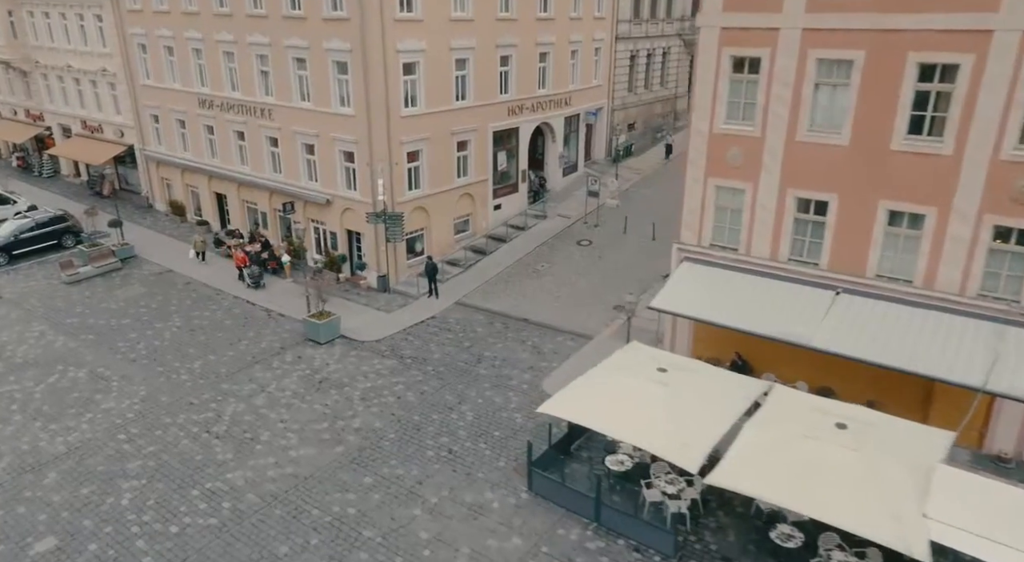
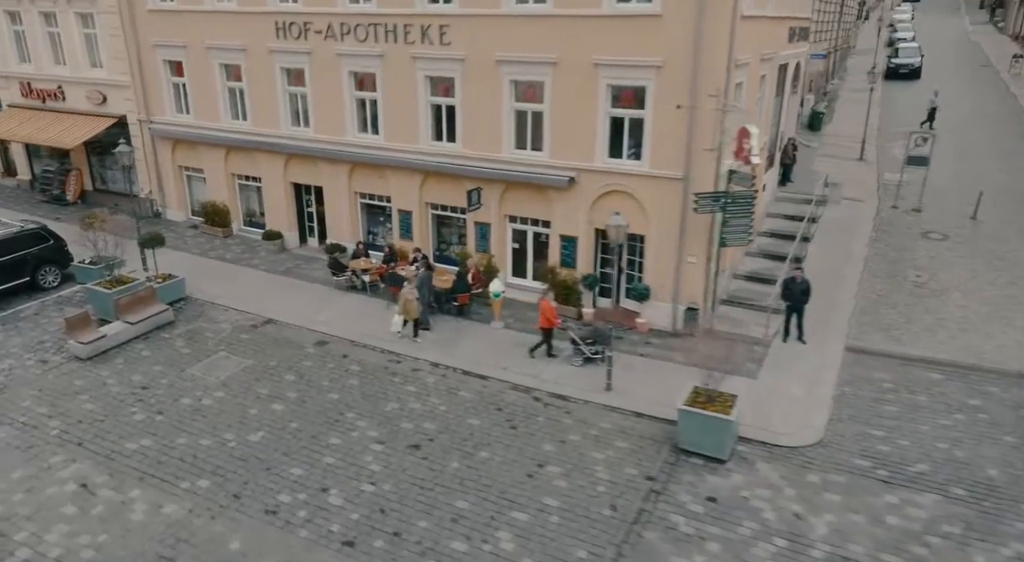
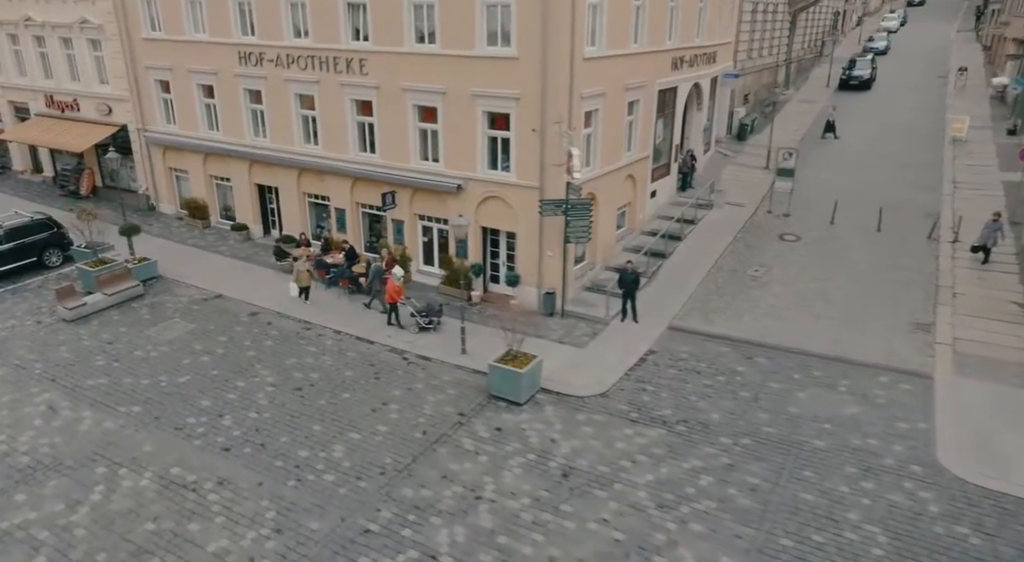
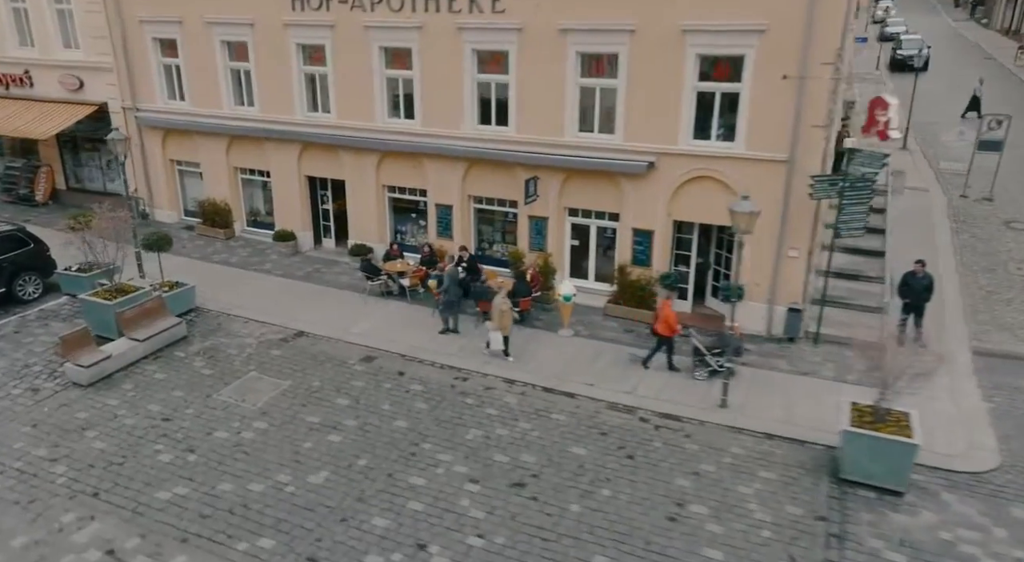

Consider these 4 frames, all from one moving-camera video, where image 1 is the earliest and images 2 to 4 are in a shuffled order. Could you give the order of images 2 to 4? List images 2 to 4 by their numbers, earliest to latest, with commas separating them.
3, 2, 4
